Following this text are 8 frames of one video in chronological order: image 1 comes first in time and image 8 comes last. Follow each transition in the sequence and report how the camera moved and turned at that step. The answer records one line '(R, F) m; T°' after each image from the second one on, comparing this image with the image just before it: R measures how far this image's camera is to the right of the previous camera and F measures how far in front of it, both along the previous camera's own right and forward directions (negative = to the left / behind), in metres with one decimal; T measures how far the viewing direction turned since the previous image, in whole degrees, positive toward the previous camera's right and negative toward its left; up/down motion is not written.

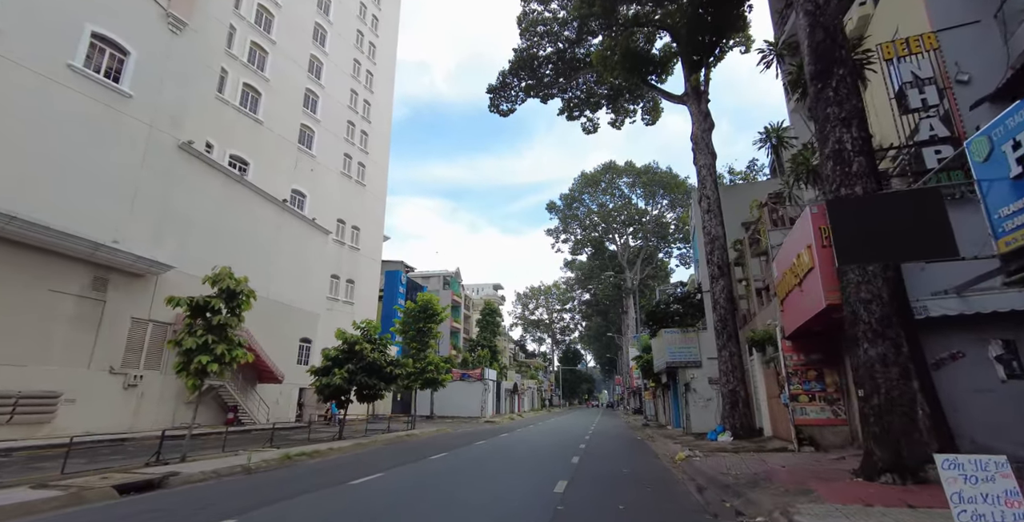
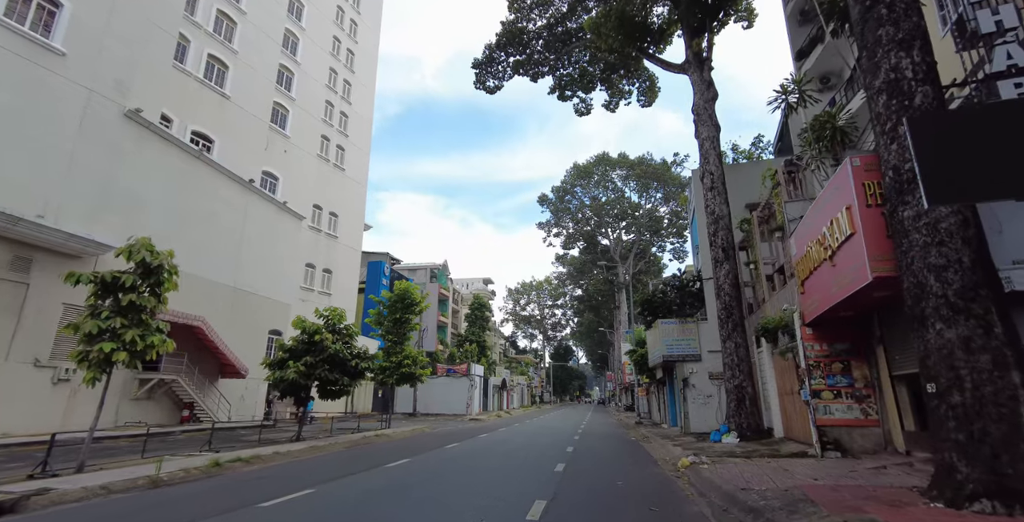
(+0.3, +1.9) m; +1°
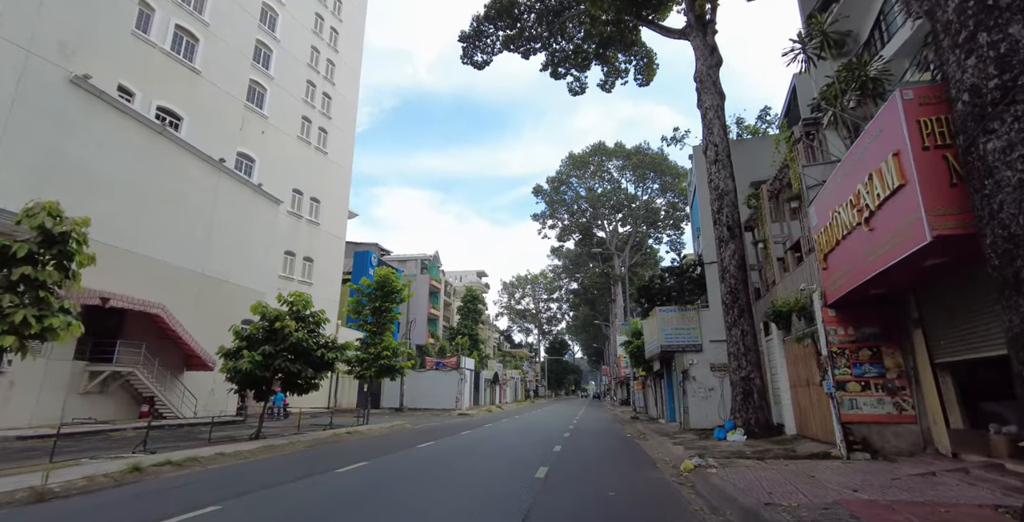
(+0.4, +1.5) m; 0°
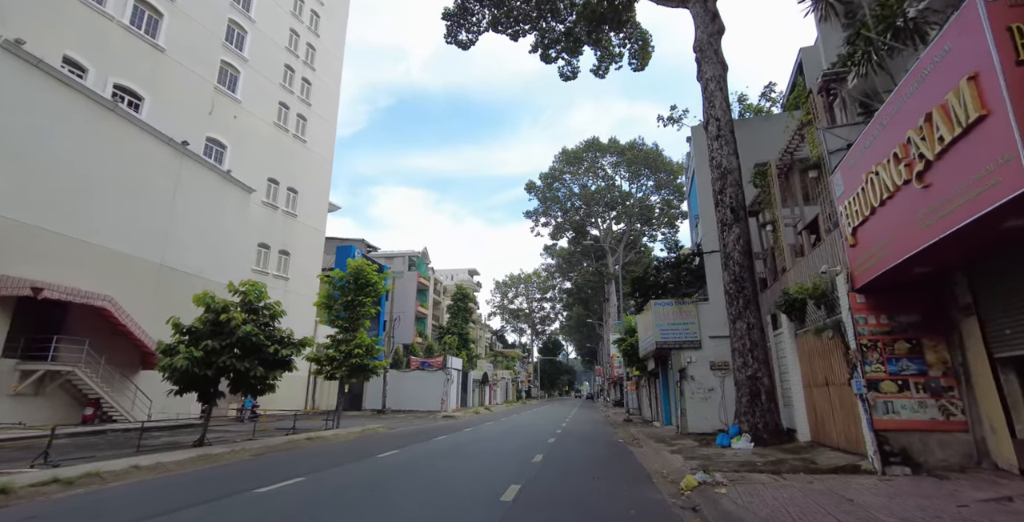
(+0.4, +1.6) m; +1°
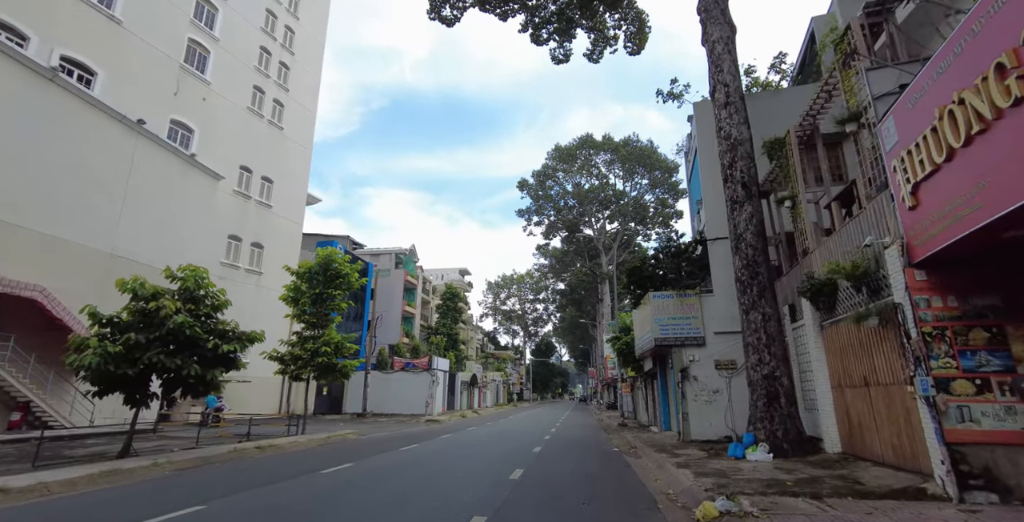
(+0.3, +1.7) m; +1°
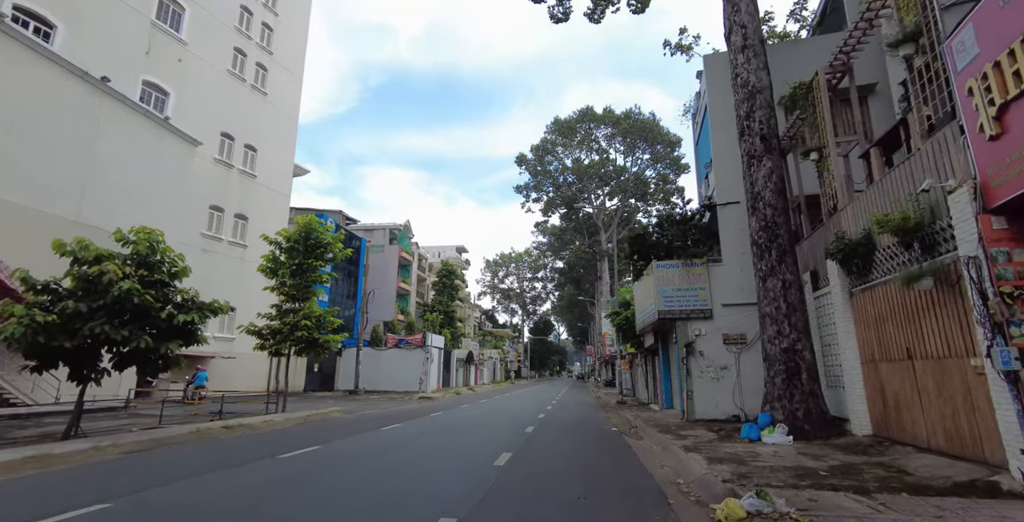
(+0.2, +1.2) m; 0°
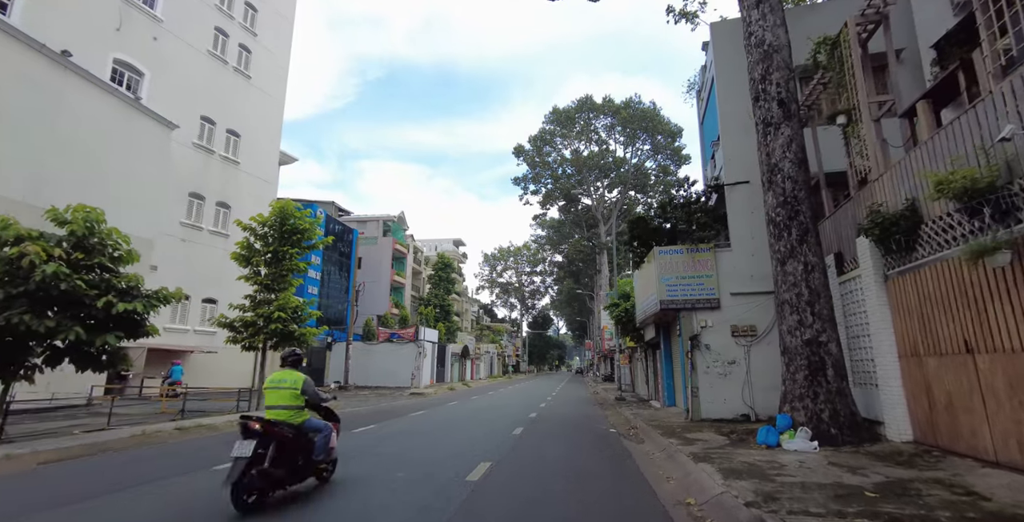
(+0.3, +1.2) m; 0°
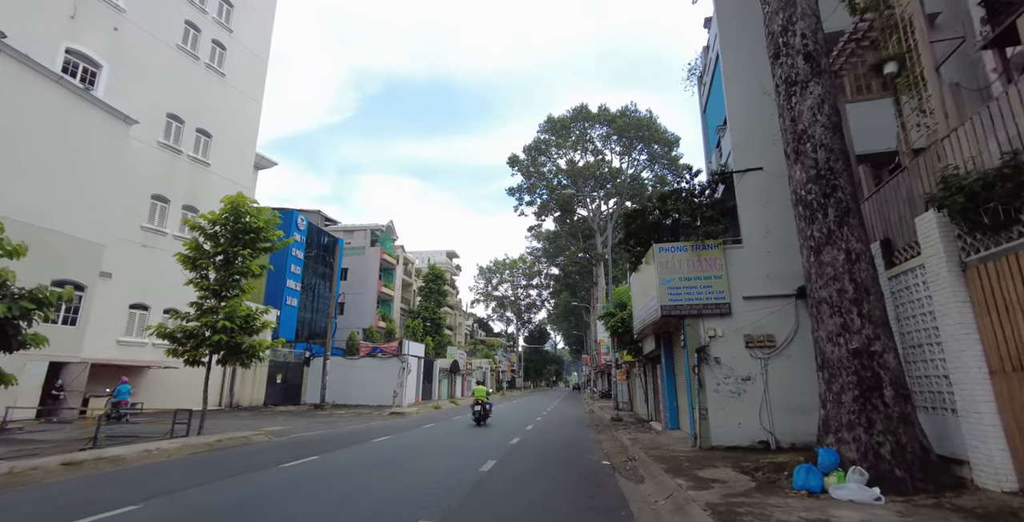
(+0.5, +1.9) m; 0°
